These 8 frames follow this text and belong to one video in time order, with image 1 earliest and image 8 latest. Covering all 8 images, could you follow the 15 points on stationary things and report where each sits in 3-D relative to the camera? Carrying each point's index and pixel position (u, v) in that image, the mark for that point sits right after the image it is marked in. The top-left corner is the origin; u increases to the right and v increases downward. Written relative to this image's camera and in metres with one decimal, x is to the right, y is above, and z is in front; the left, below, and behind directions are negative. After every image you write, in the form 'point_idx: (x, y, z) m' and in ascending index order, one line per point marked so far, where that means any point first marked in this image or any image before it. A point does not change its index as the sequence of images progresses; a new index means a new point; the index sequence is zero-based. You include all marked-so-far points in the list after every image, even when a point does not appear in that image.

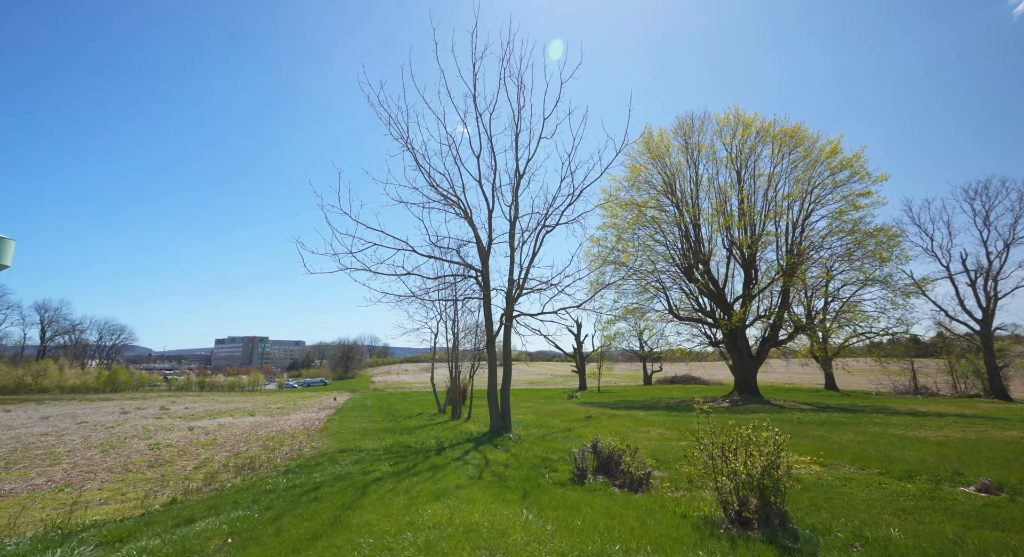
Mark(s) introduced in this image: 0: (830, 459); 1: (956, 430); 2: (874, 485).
0: (+7.3, -4.2, +11.4) m
1: (+15.0, -5.1, +16.5) m
2: (+6.6, -3.7, +8.9) m
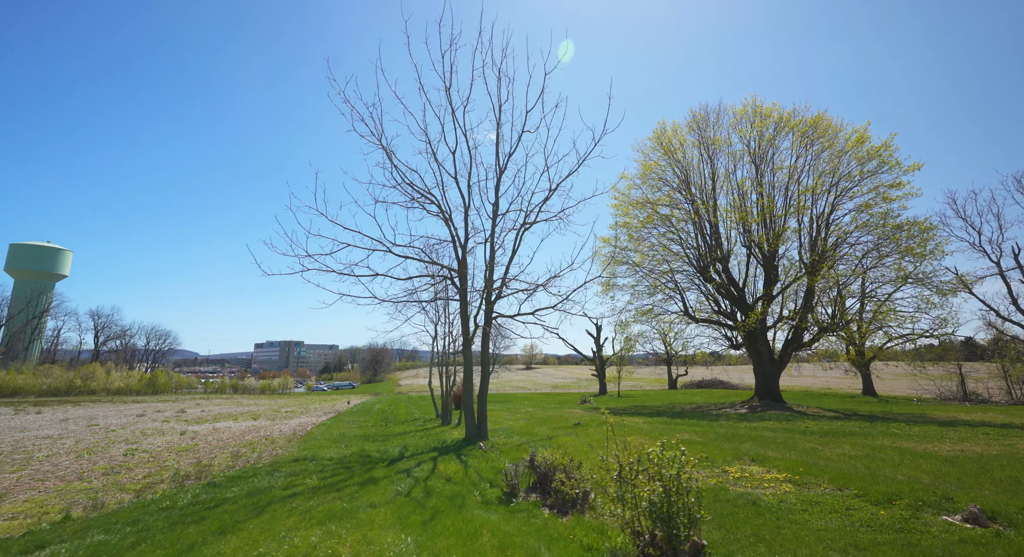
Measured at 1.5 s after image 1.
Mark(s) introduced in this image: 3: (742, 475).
0: (+6.0, -4.1, +10.1) m
1: (+14.0, -4.9, +14.6) m
2: (+5.1, -3.6, +7.7) m
3: (+5.0, -4.3, +10.6) m
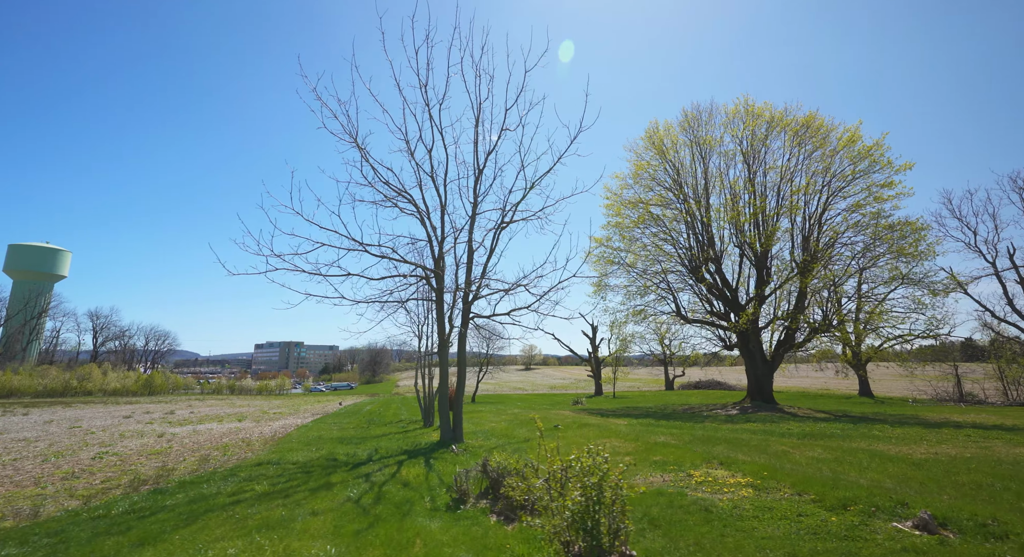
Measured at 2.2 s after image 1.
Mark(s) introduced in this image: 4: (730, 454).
0: (+5.1, -4.1, +9.8) m
1: (+13.1, -4.9, +14.4) m
2: (+4.2, -3.6, +7.4) m
3: (+4.1, -4.3, +10.4) m
4: (+5.7, -4.6, +12.9) m
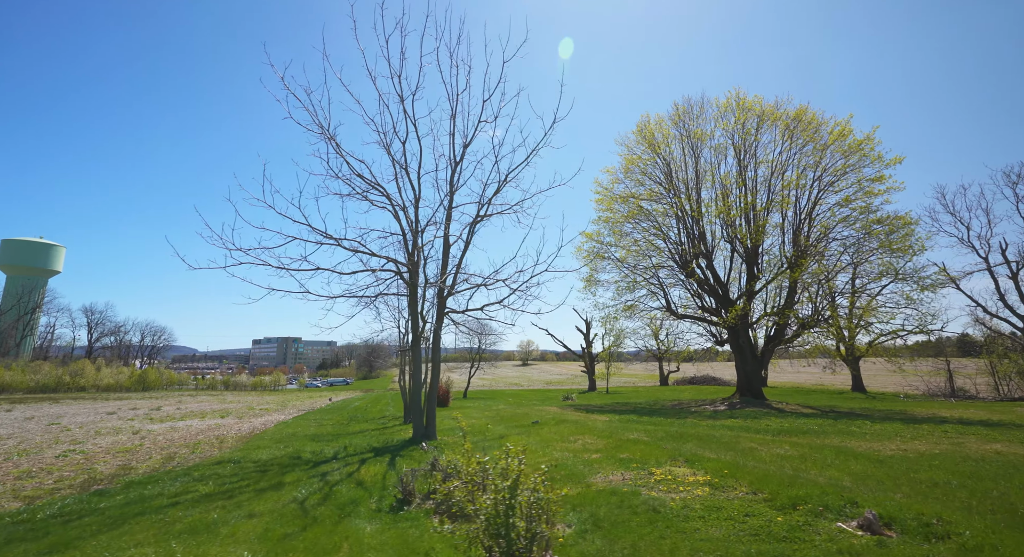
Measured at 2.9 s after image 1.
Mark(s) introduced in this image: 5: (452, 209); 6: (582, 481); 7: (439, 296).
0: (+4.2, -3.9, +9.6) m
1: (+12.2, -4.7, +14.2) m
2: (+3.3, -3.5, +7.2) m
3: (+3.2, -4.1, +10.2) m
4: (+4.8, -4.5, +12.7) m
5: (-2.3, +2.8, +19.4) m
6: (+1.5, -4.3, +10.3) m
7: (-2.9, -0.7, +19.2) m
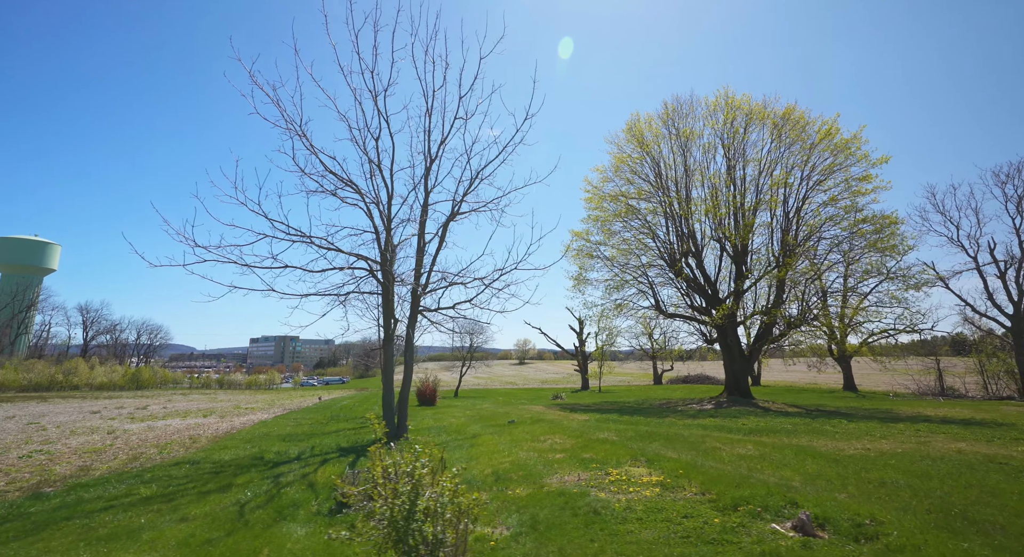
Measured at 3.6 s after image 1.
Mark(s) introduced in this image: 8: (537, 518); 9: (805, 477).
0: (+3.3, -3.9, +9.5) m
1: (+11.2, -4.7, +14.1) m
2: (+2.3, -3.5, +7.1) m
3: (+2.2, -4.1, +10.1) m
4: (+3.8, -4.4, +12.6) m
5: (-3.3, +2.8, +19.3) m
6: (+0.5, -4.2, +10.2) m
7: (-3.9, -0.6, +19.1) m
8: (+0.4, -3.7, +7.6) m
9: (+5.4, -3.7, +9.0) m
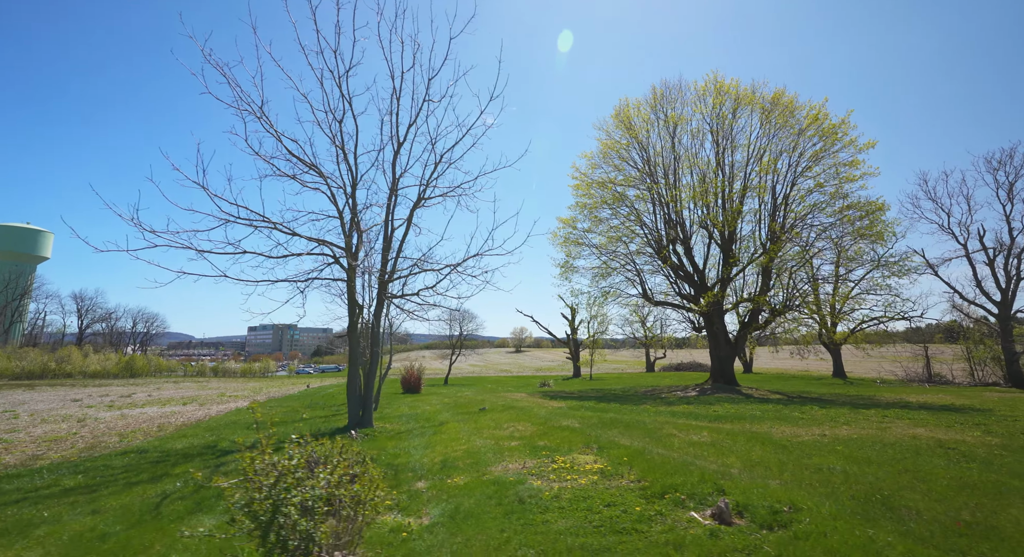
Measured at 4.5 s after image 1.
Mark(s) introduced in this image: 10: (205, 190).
0: (+2.1, -3.6, +9.4) m
1: (+10.0, -4.3, +14.0) m
2: (+1.2, -3.2, +6.9) m
3: (+1.1, -3.8, +9.9) m
4: (+2.6, -4.0, +12.4) m
5: (-4.5, +3.4, +19.0) m
6: (-0.7, -3.9, +10.0) m
7: (-5.1, -0.1, +18.8) m
8: (-0.8, -3.5, +7.4) m
9: (+4.2, -3.4, +8.9) m
10: (-8.4, +2.2, +13.0) m
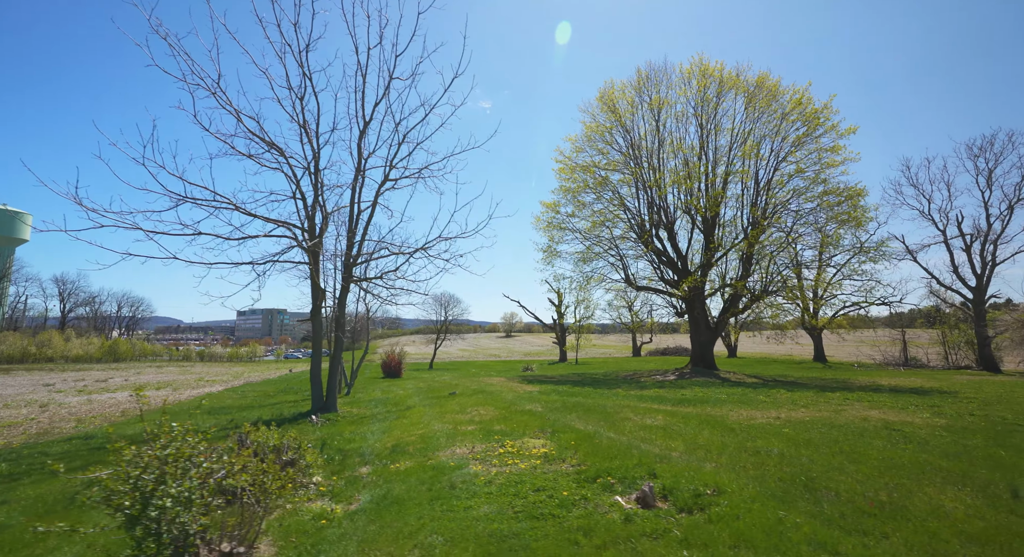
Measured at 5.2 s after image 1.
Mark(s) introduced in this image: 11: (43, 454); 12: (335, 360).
0: (+1.0, -3.3, +9.3) m
1: (+8.9, -3.8, +14.1) m
2: (+0.2, -3.0, +6.8) m
3: (0.0, -3.4, +9.8) m
4: (+1.5, -3.6, +12.4) m
5: (-5.7, +4.0, +18.5) m
6: (-1.7, -3.6, +9.9) m
7: (-6.3, +0.5, +18.5) m
8: (-1.8, -3.2, +7.3) m
9: (+3.2, -3.1, +8.8) m
10: (-9.5, +2.7, +12.6) m
11: (-9.6, -3.6, +10.2) m
12: (-6.3, -2.8, +17.6) m
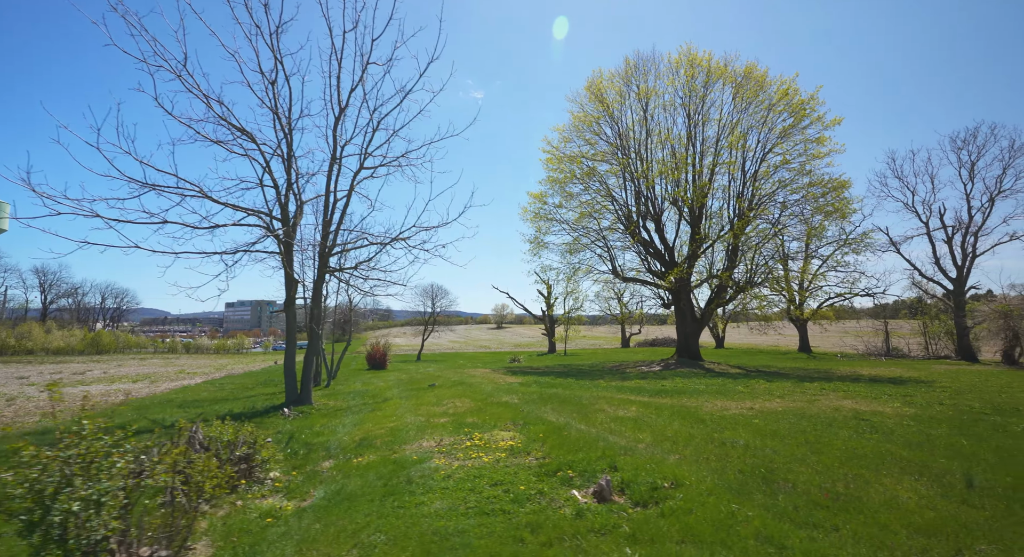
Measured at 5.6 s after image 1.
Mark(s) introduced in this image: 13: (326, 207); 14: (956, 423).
0: (+0.4, -3.1, +9.1) m
1: (+8.1, -3.5, +14.1) m
2: (-0.4, -2.8, +6.6) m
3: (-0.7, -3.2, +9.6) m
4: (+0.8, -3.4, +12.3) m
5: (-6.5, +4.4, +18.1) m
6: (-2.4, -3.4, +9.7) m
7: (-7.1, +0.9, +18.1) m
8: (-2.4, -3.0, +7.1) m
9: (+2.6, -2.9, +8.7) m
10: (-10.2, +2.9, +12.1) m
11: (-10.2, -3.4, +9.9) m
12: (-7.1, -2.5, +17.3) m
13: (-6.9, +2.6, +18.2) m
14: (+7.8, -2.5, +8.6) m
